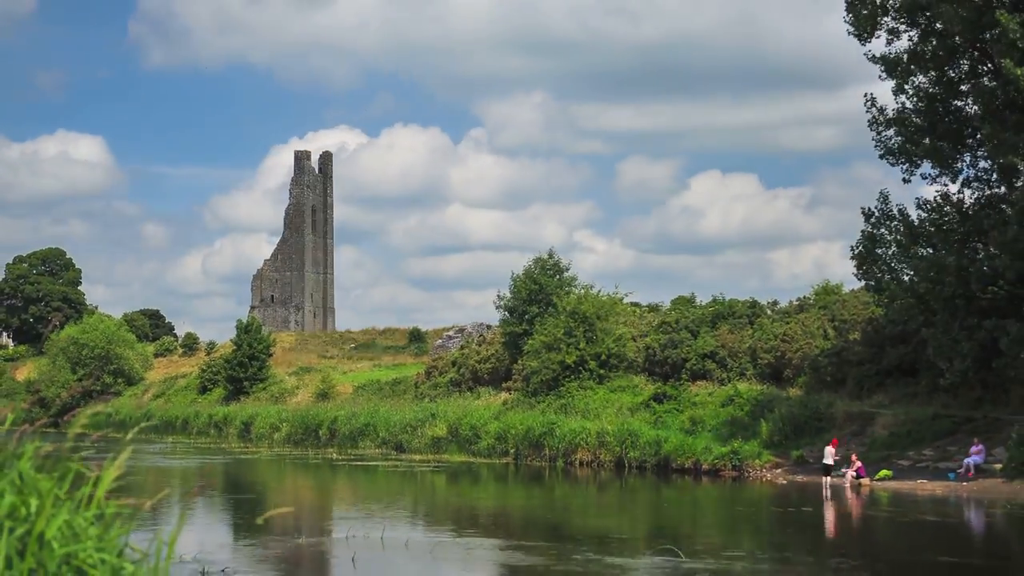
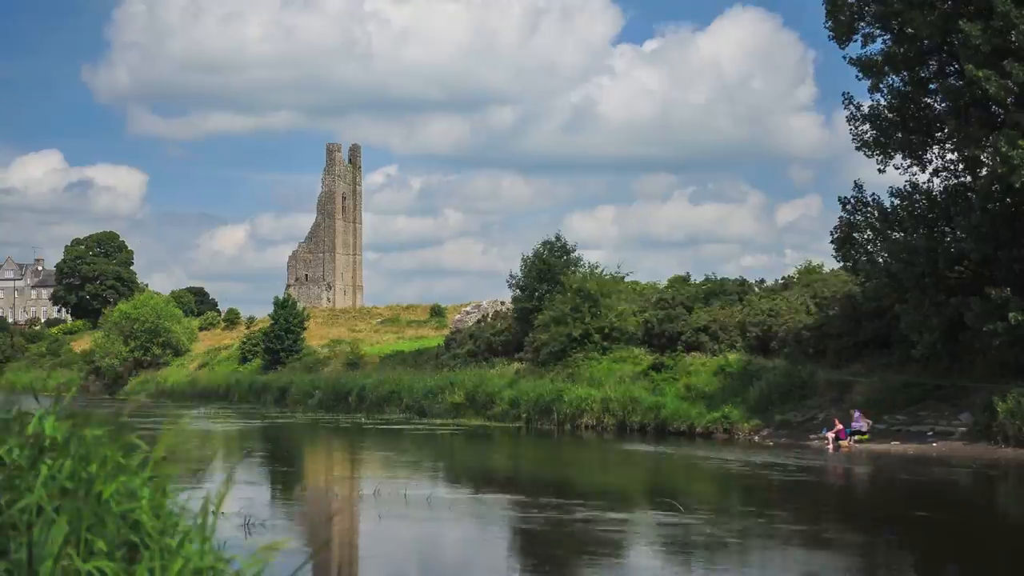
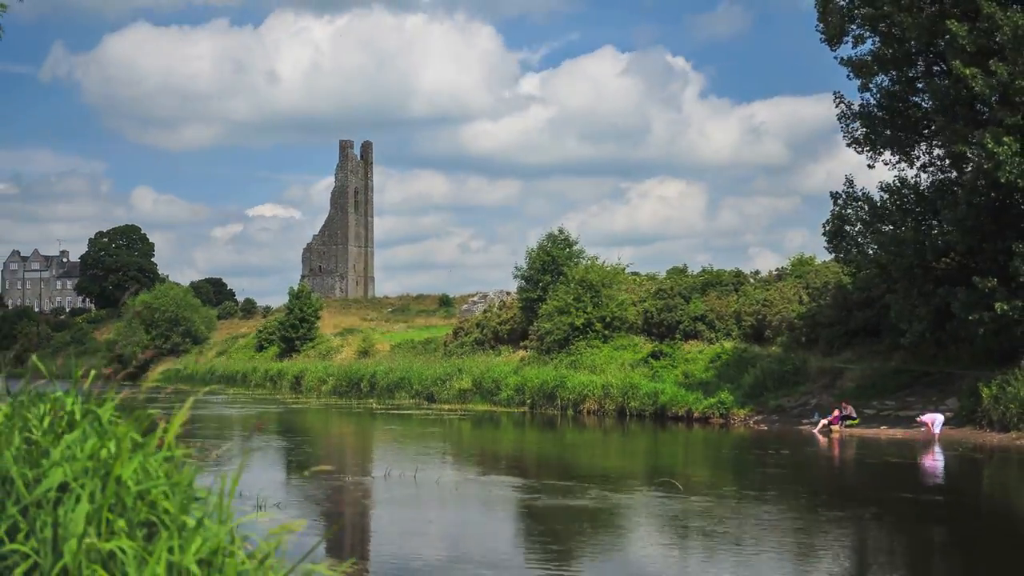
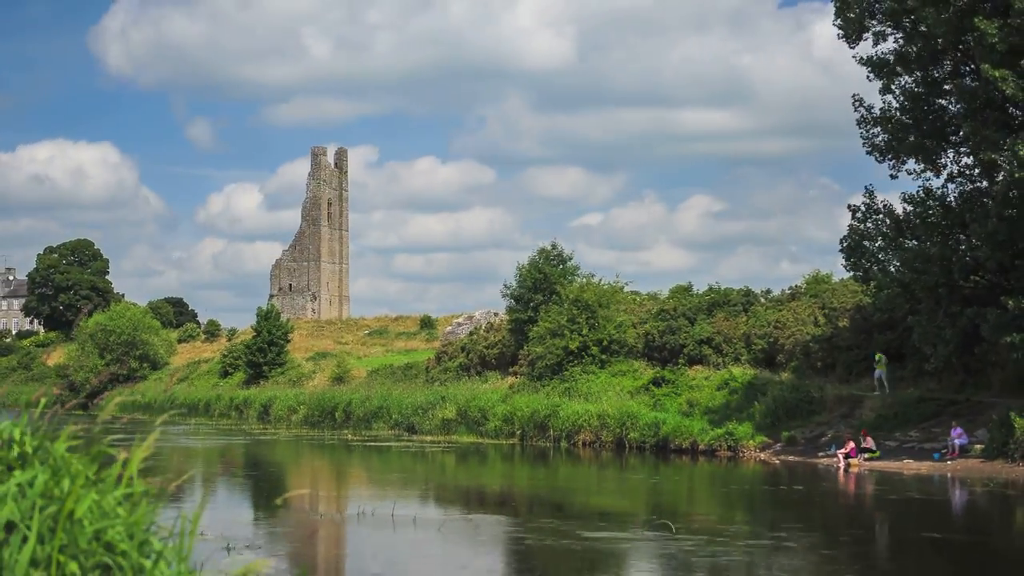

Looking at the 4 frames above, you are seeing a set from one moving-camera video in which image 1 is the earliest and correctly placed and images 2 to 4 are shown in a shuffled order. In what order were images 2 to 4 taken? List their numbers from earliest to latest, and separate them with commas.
4, 2, 3
